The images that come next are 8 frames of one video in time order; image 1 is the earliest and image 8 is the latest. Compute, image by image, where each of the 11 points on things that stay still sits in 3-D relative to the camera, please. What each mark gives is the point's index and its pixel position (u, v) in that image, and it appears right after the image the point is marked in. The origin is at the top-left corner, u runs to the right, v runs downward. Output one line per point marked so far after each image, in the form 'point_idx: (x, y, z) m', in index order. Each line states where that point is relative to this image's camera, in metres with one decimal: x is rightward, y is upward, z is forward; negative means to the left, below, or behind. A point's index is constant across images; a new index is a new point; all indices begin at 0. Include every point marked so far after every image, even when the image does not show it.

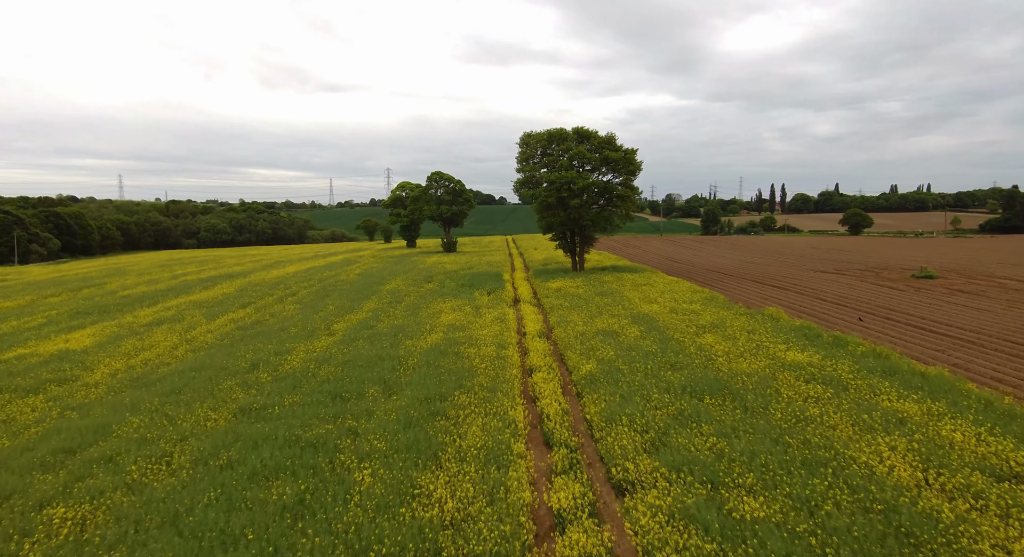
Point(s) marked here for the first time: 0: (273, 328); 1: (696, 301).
0: (-7.0, -1.5, +15.9) m
1: (+5.4, -0.7, +15.9) m
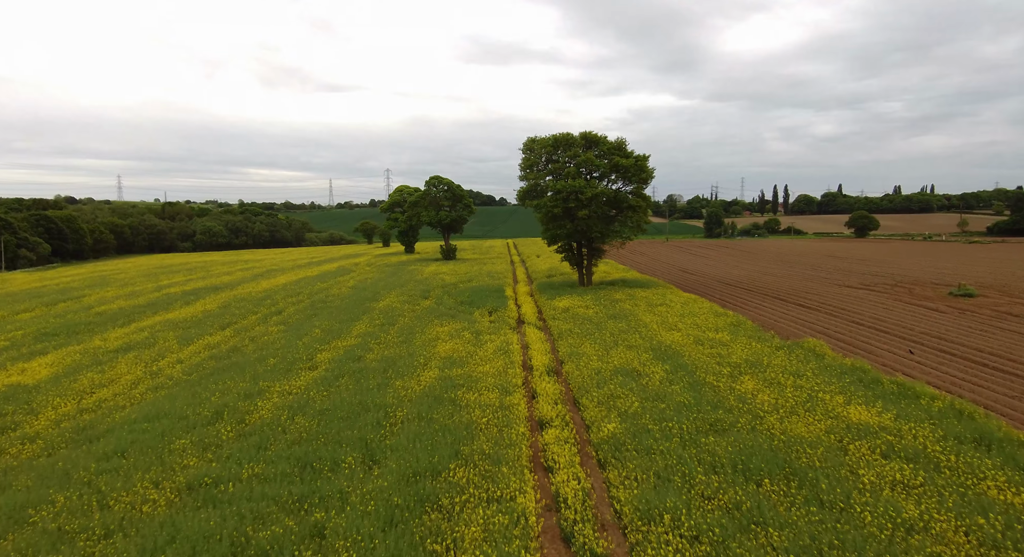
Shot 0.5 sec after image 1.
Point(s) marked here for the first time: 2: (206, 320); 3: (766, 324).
0: (-6.9, -2.1, +14.3) m
1: (+5.5, -1.3, +14.2) m
2: (-11.2, -1.5, +19.9) m
3: (+7.2, -1.3, +15.6) m
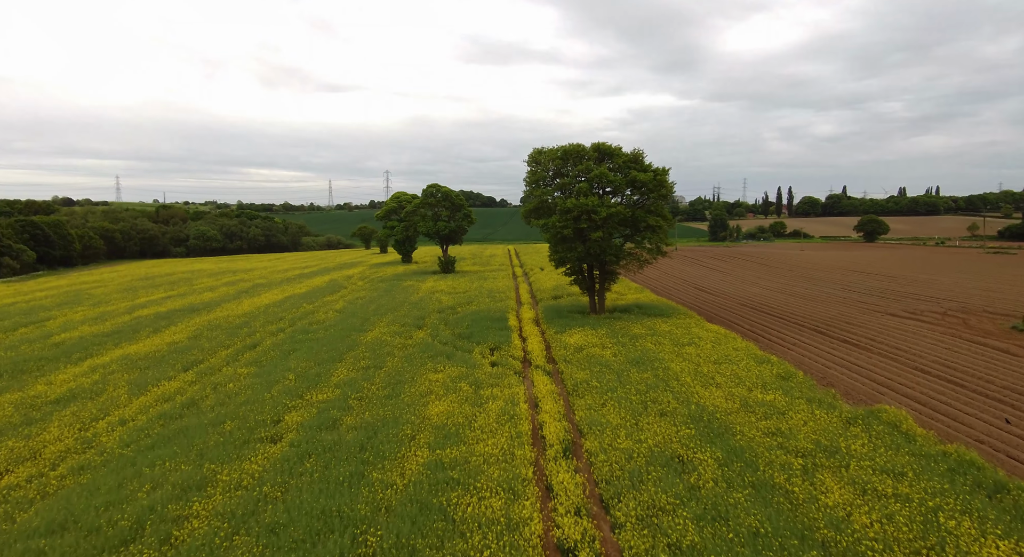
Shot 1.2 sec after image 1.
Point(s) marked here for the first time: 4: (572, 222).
0: (-6.8, -3.1, +11.9) m
1: (+5.6, -2.3, +11.9) m
2: (-11.0, -2.5, +17.6) m
3: (+7.3, -2.3, +13.3) m
4: (+2.0, +1.9, +18.5) m
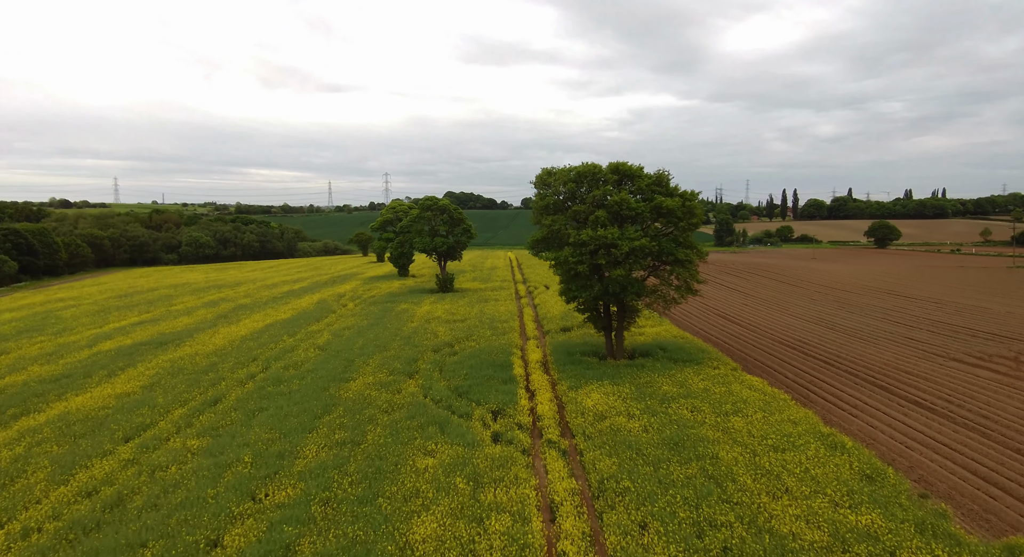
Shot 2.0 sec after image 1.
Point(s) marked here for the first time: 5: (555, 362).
0: (-6.6, -4.4, +9.2) m
1: (+5.8, -3.6, +9.1) m
2: (-10.9, -3.8, +14.9) m
3: (+7.5, -3.6, +10.6) m
4: (+2.2, +0.6, +15.8) m
5: (+1.4, -2.8, +18.1) m
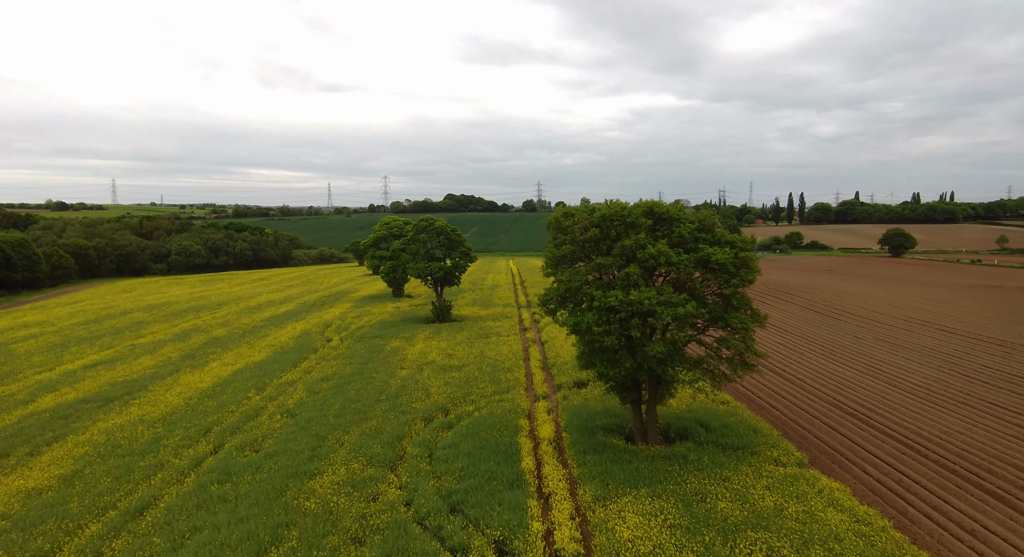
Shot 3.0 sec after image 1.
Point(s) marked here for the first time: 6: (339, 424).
0: (-6.4, -6.1, +5.8) m
1: (+6.0, -5.3, +5.7) m
2: (-10.7, -5.5, +11.4) m
3: (+7.7, -5.3, +7.1) m
4: (+2.4, -1.1, +12.3) m
5: (+1.6, -4.5, +14.7) m
6: (-5.3, -4.5, +16.6) m
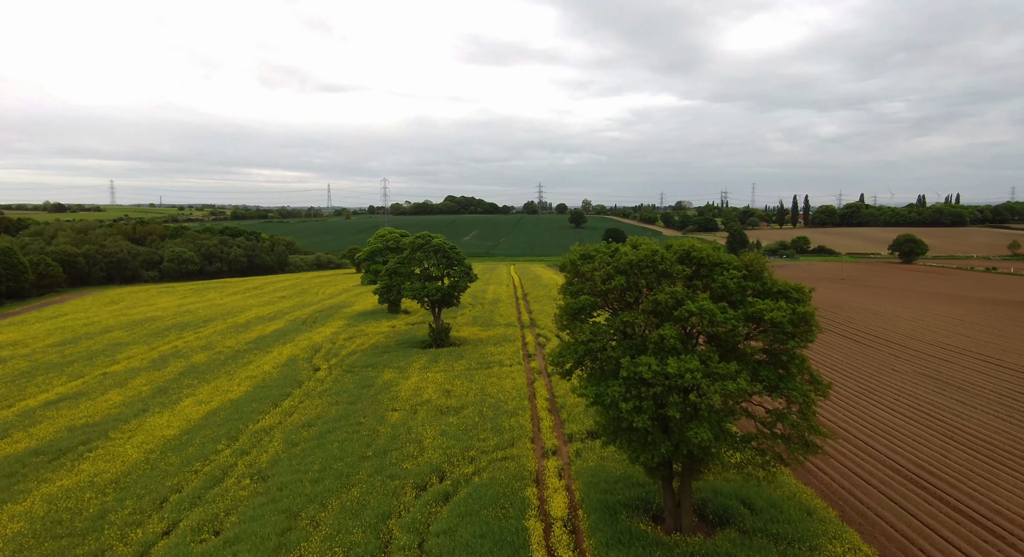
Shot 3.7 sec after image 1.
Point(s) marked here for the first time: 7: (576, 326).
0: (-6.3, -7.3, +3.4) m
1: (+6.1, -6.5, +3.3) m
2: (-10.5, -6.7, +9.1) m
3: (+7.8, -6.5, +4.7) m
4: (+2.5, -2.3, +10.0) m
5: (+1.8, -5.7, +12.3) m
6: (-5.2, -5.7, +14.3) m
7: (+1.4, -1.0, +11.5) m
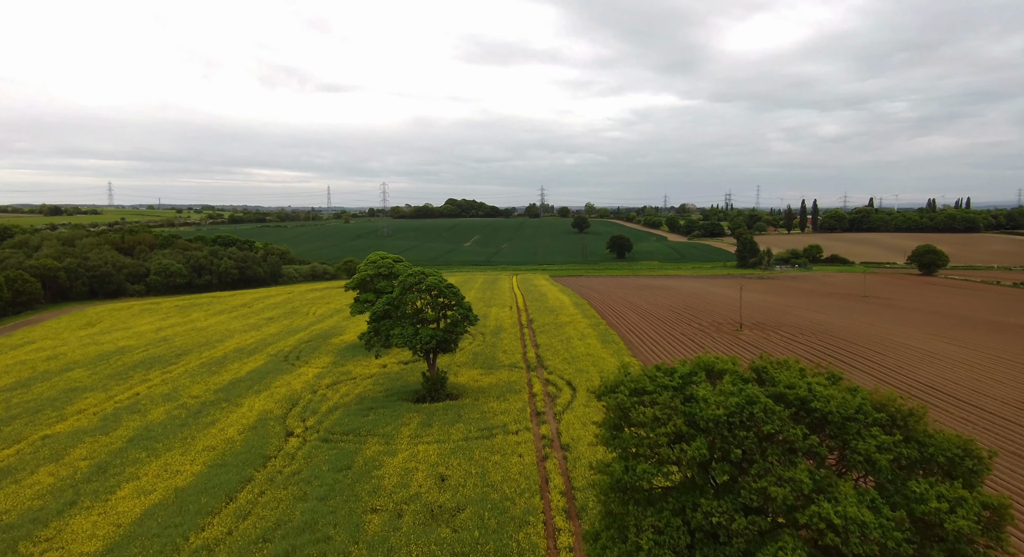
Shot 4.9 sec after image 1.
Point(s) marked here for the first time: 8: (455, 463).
0: (-6.1, -9.4, -0.6) m
1: (+6.3, -8.6, -0.7) m
2: (-10.3, -8.9, +5.1) m
3: (+8.1, -8.6, +0.7) m
4: (+2.8, -4.4, +6.0) m
5: (+2.0, -7.8, +8.3) m
6: (-4.9, -7.8, +10.3) m
7: (+1.6, -3.1, +7.5) m
8: (-2.1, -6.7, +20.0) m
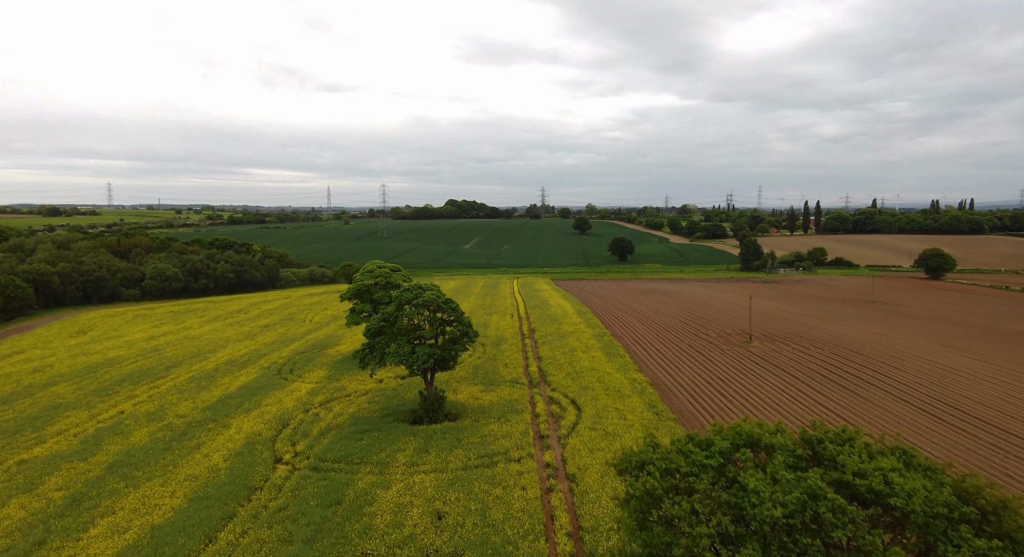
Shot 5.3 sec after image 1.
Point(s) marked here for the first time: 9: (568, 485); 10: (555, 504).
0: (-6.0, -10.1, -1.9) m
1: (+6.4, -9.3, -2.0) m
2: (-10.2, -9.6, +3.7) m
3: (+8.1, -9.3, -0.6) m
4: (+2.9, -5.1, +4.6) m
5: (+2.1, -8.5, +7.0) m
6: (-4.8, -8.5, +8.9) m
7: (+1.7, -3.8, +6.2) m
8: (-2.0, -7.4, +18.6) m
9: (+1.9, -7.2, +19.5) m
10: (+1.4, -7.5, +18.0) m
